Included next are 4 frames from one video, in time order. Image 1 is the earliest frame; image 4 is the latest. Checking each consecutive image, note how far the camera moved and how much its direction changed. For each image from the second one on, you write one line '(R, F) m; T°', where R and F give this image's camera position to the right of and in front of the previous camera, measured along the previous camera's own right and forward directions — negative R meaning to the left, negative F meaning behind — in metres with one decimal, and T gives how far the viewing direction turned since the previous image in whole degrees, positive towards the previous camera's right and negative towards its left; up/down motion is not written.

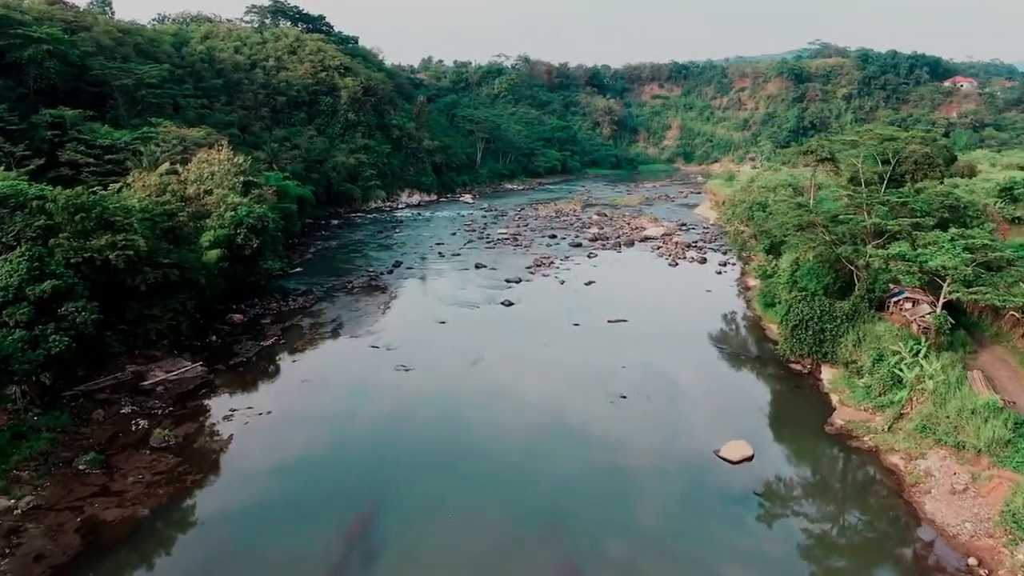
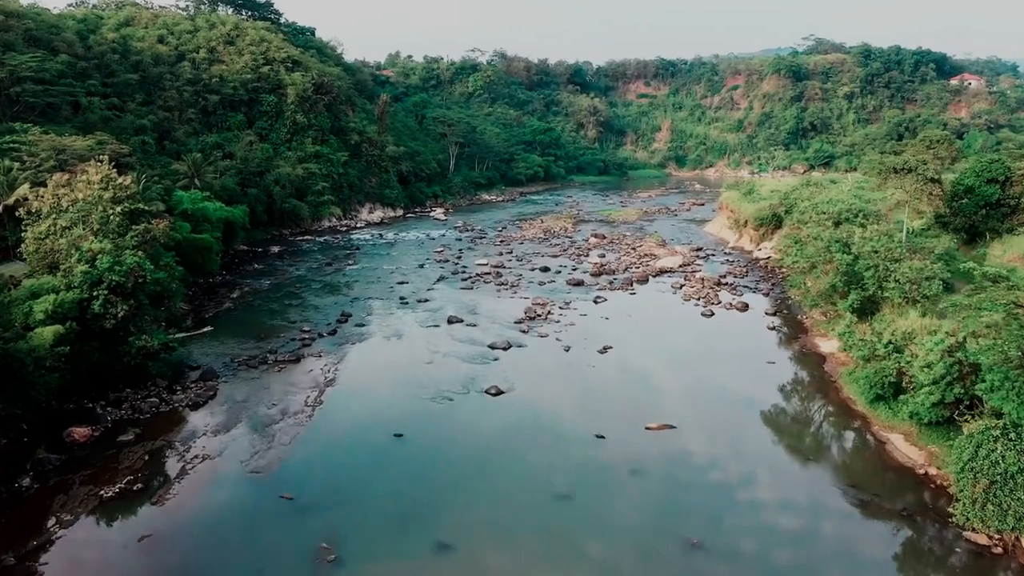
(-0.3, +7.3) m; +2°
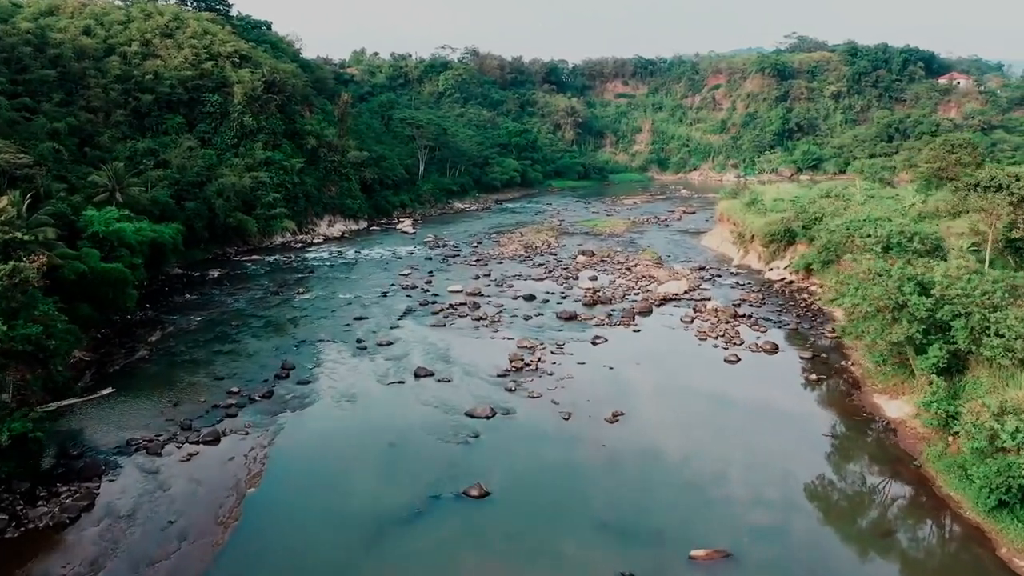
(-0.2, +4.3) m; +2°
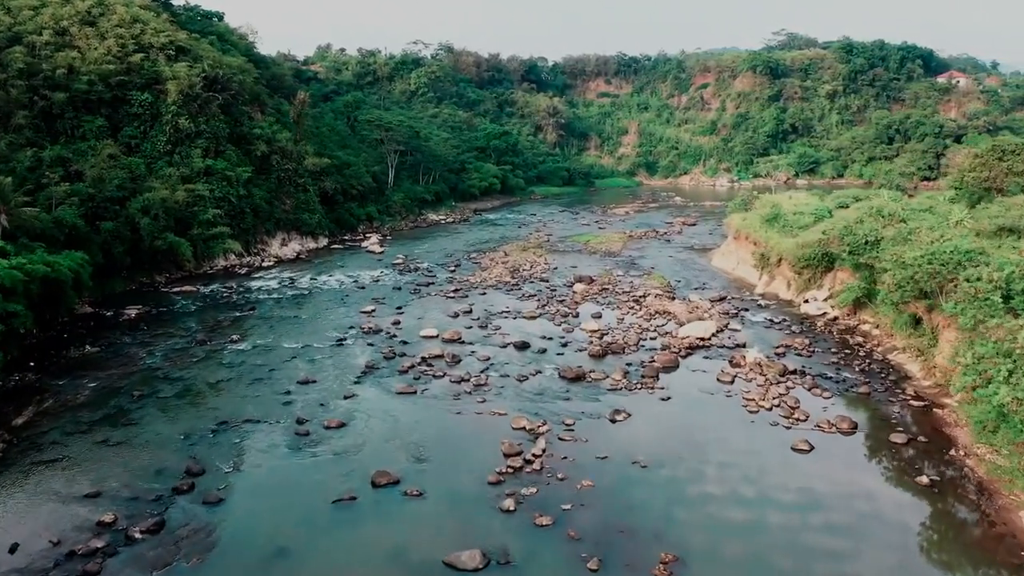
(-0.3, +5.0) m; +2°
